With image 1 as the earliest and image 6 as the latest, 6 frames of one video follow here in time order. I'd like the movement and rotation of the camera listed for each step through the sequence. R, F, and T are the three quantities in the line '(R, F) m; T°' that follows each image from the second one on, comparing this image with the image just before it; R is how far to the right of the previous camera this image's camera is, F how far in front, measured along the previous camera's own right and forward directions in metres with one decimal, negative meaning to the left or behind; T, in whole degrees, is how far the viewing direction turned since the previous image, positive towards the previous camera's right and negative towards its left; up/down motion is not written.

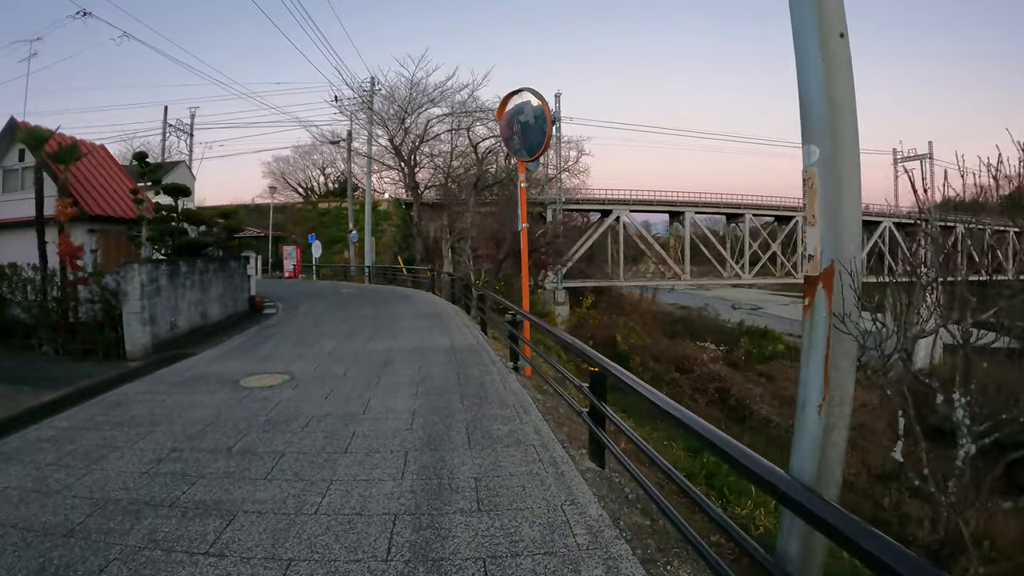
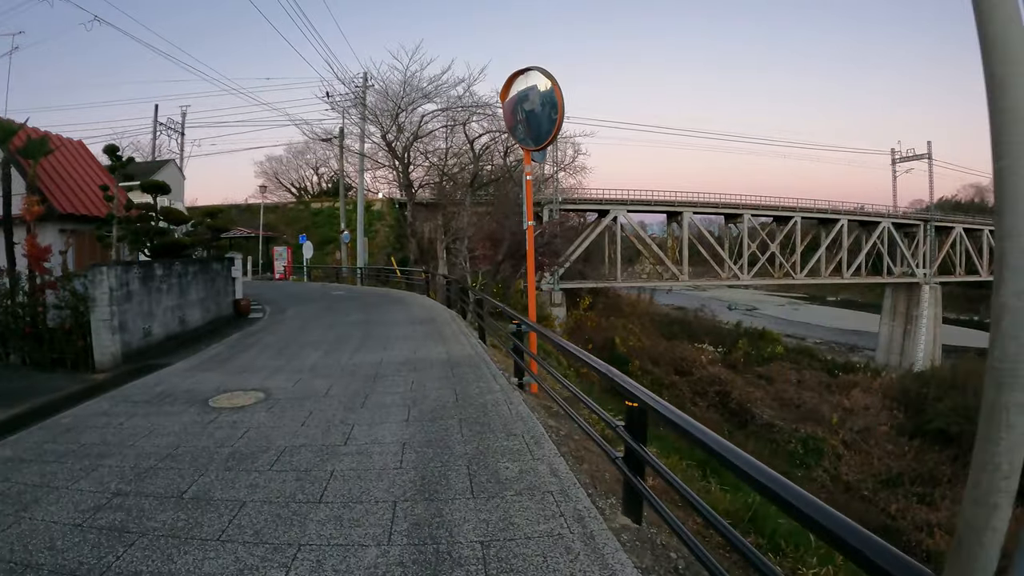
(-0.1, +0.8) m; 0°
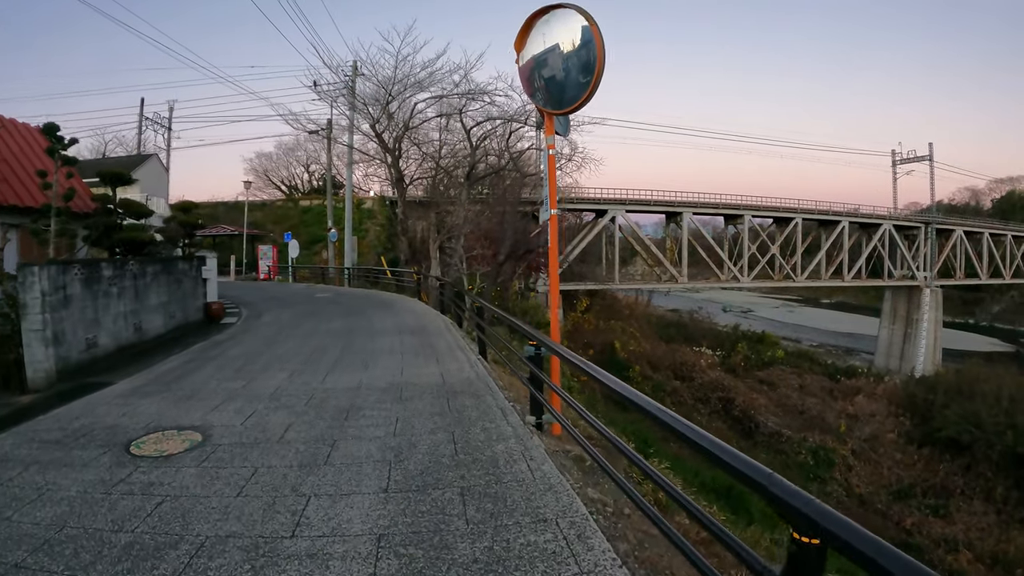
(-0.2, +1.5) m; +1°
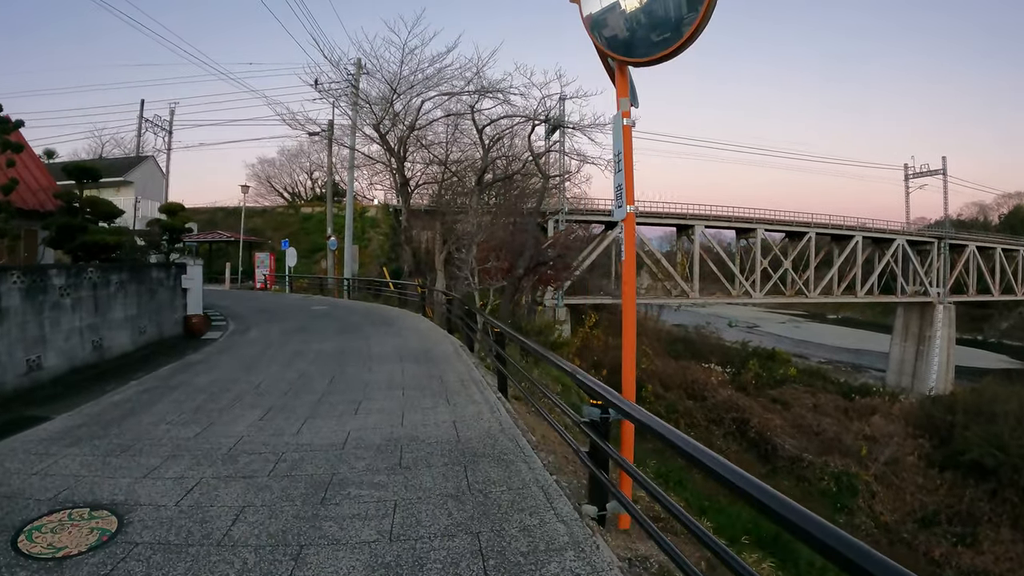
(-0.3, +1.5) m; 0°
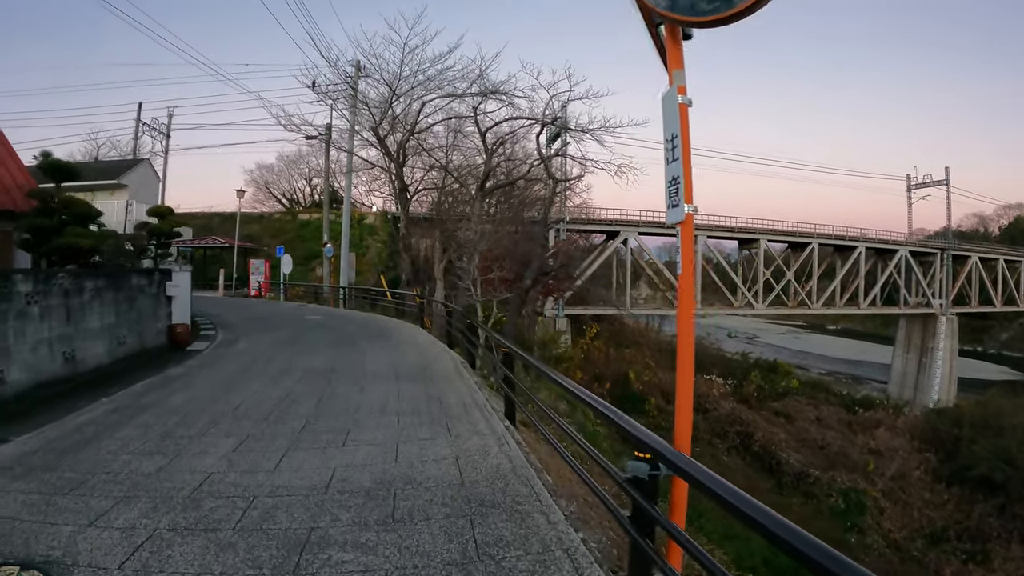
(-0.1, +0.7) m; 0°
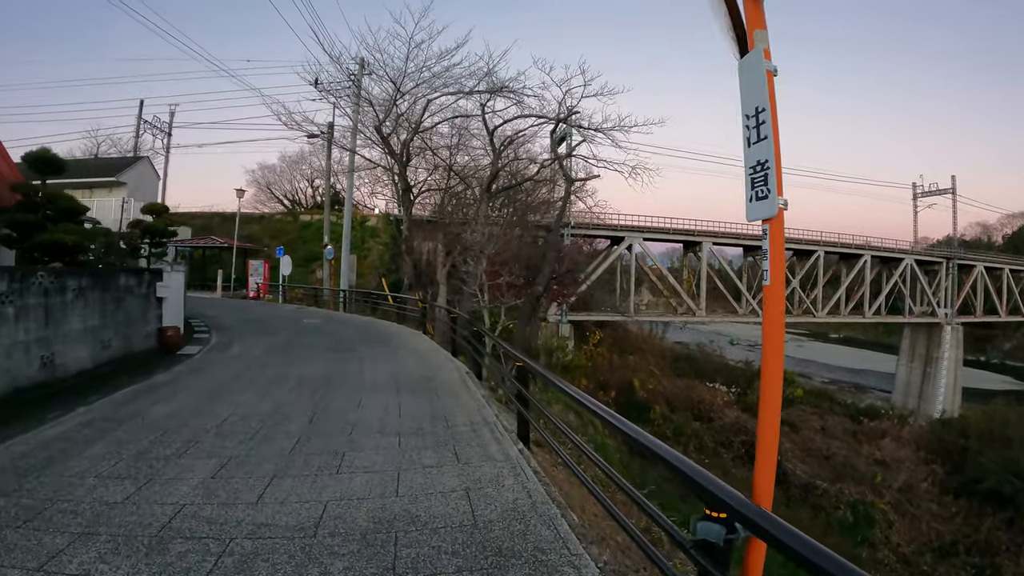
(-0.1, +0.6) m; 0°
